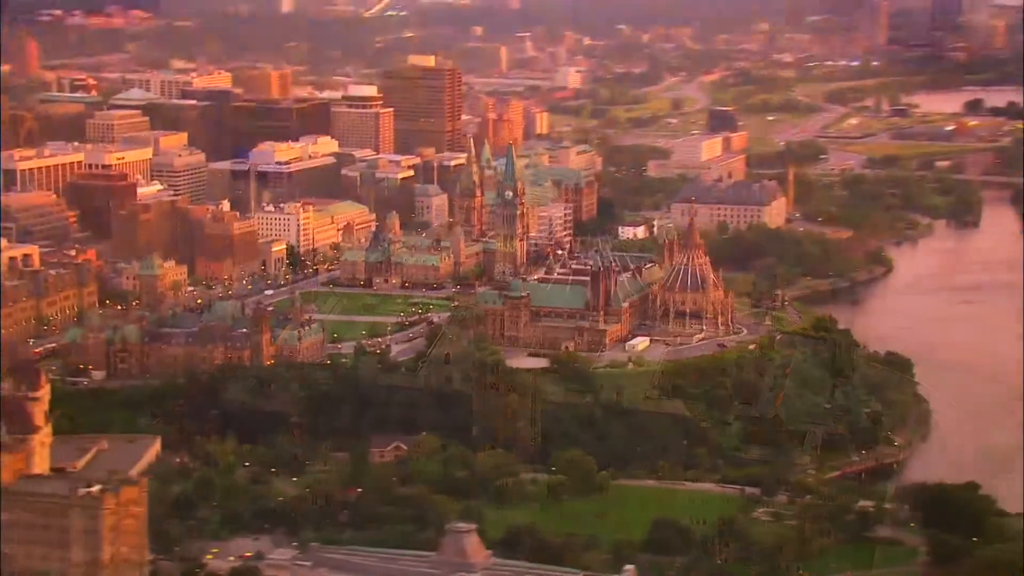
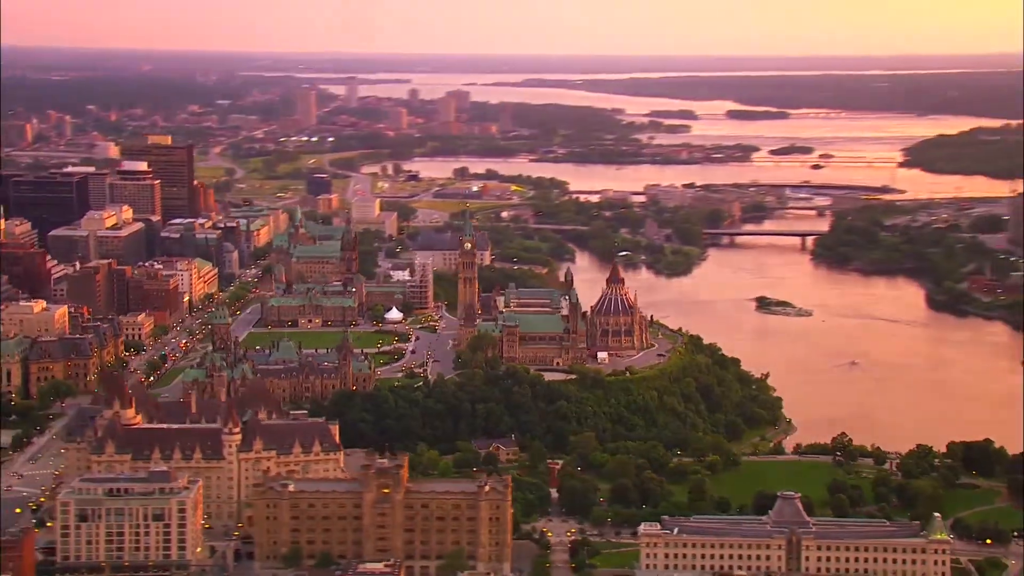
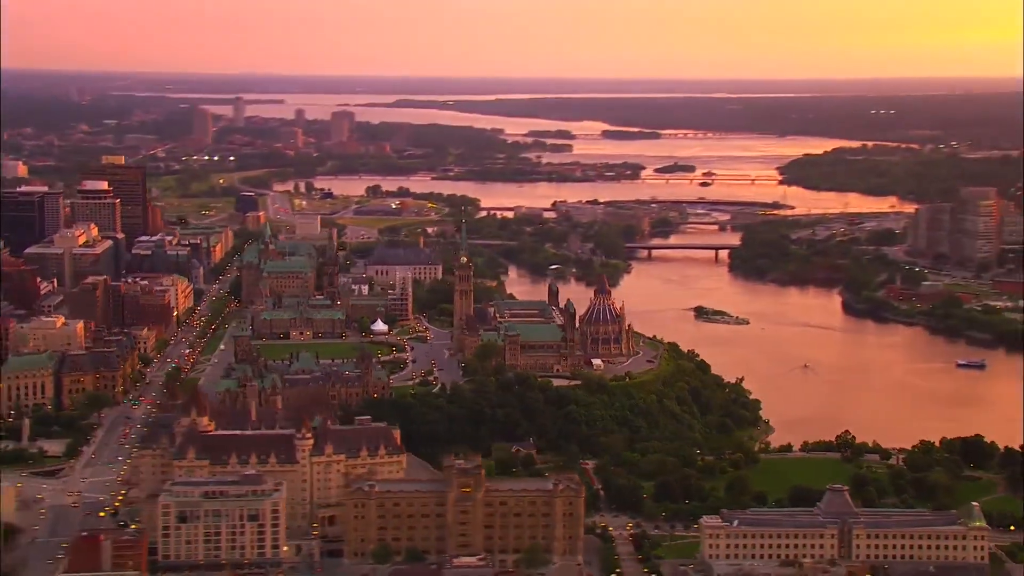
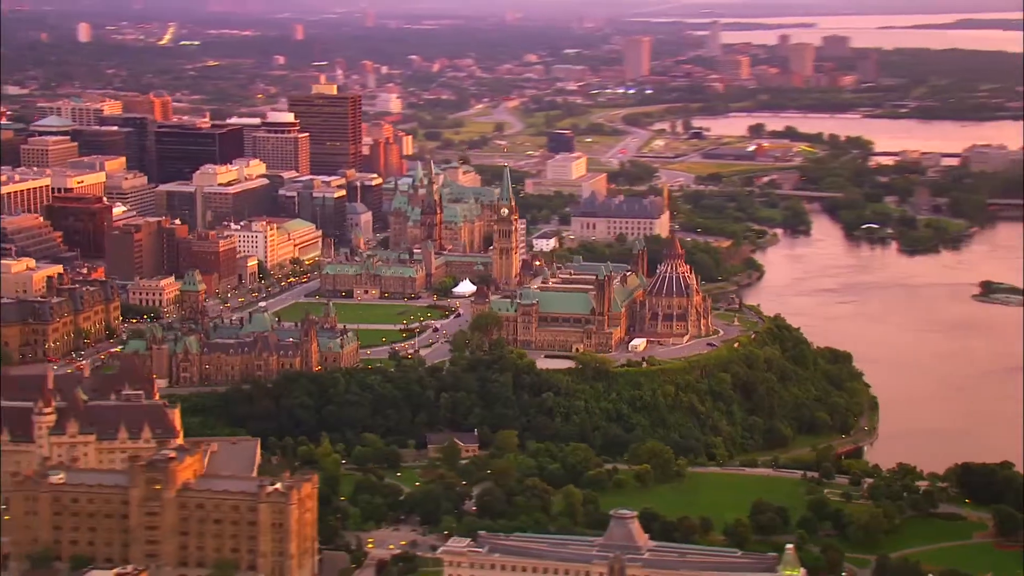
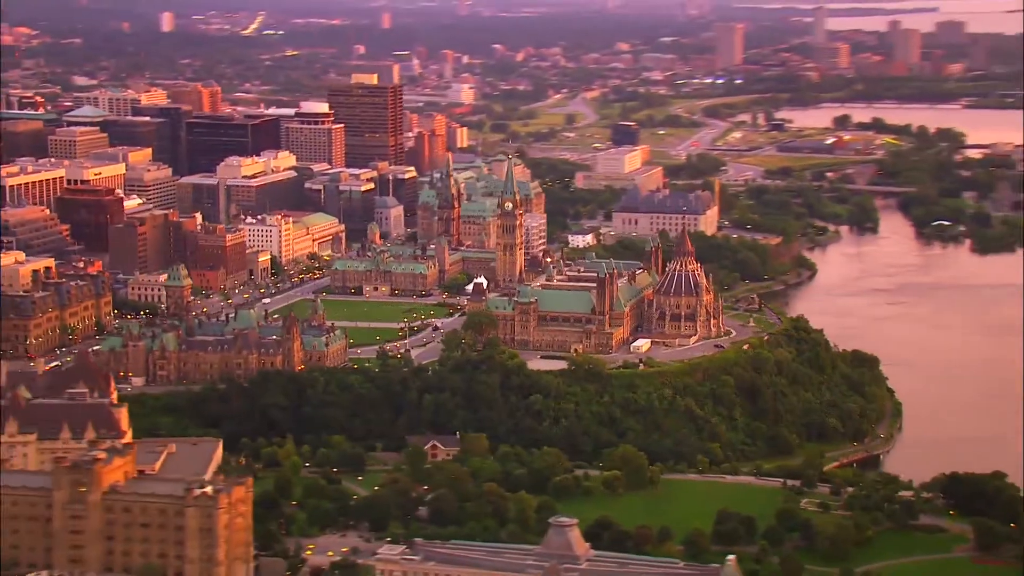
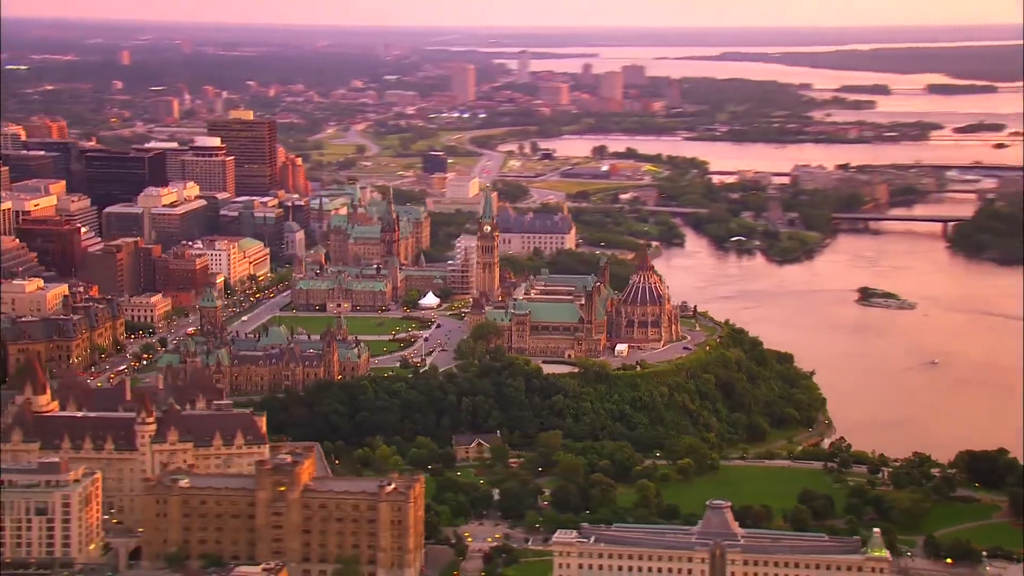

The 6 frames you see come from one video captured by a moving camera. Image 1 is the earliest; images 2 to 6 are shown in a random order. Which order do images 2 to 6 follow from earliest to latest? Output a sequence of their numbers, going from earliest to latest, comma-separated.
5, 4, 6, 2, 3
